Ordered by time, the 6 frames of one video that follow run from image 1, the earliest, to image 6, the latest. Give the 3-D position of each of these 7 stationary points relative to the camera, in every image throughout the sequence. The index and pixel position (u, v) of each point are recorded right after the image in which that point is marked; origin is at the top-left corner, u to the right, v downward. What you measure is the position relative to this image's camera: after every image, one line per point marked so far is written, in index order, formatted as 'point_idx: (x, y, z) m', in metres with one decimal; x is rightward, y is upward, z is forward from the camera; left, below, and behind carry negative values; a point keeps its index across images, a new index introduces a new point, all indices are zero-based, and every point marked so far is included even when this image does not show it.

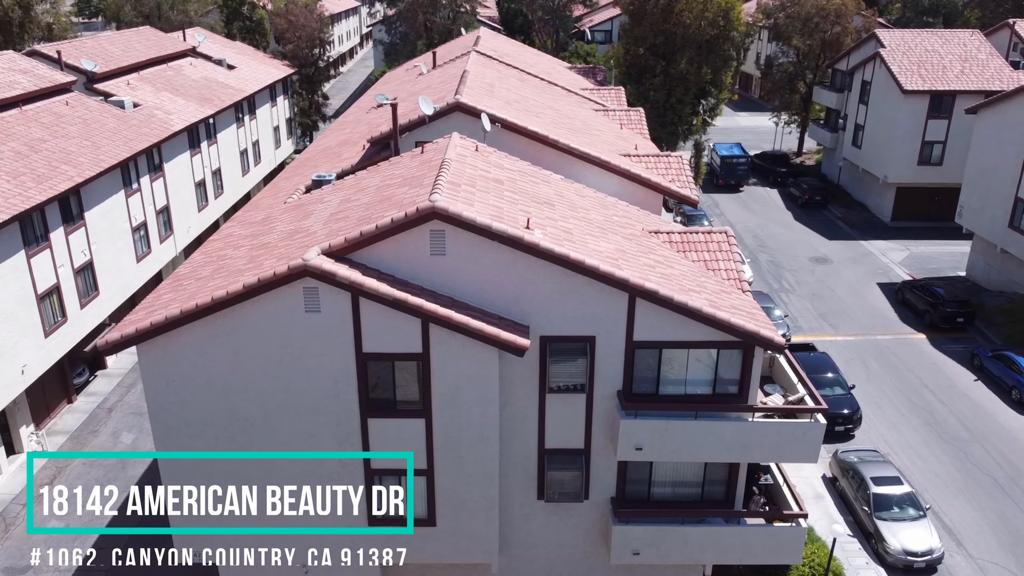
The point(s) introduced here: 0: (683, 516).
0: (+3.8, -5.1, +17.5) m
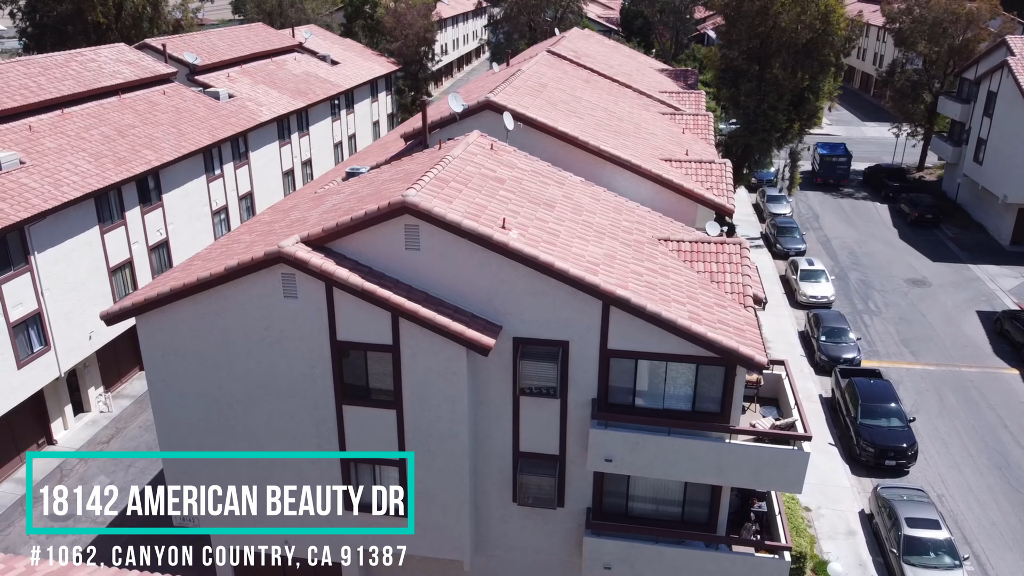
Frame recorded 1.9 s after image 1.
0: (+3.1, -5.3, +16.8) m
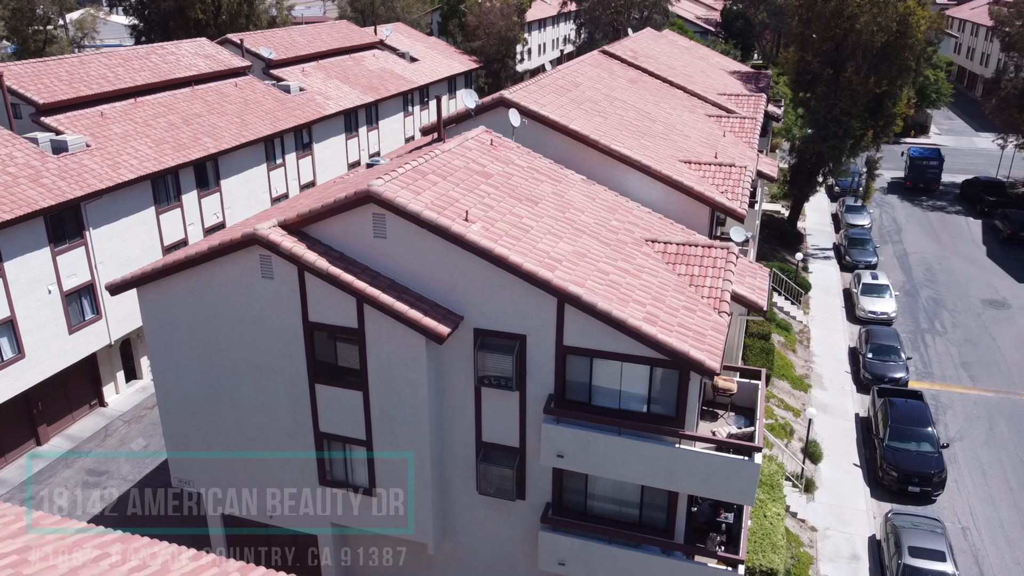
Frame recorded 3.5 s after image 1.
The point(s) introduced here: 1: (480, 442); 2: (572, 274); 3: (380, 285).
0: (+2.1, -5.3, +16.7) m
1: (-0.7, -3.4, +17.3) m
2: (+1.2, +0.3, +15.8) m
3: (-2.8, +0.1, +16.1) m
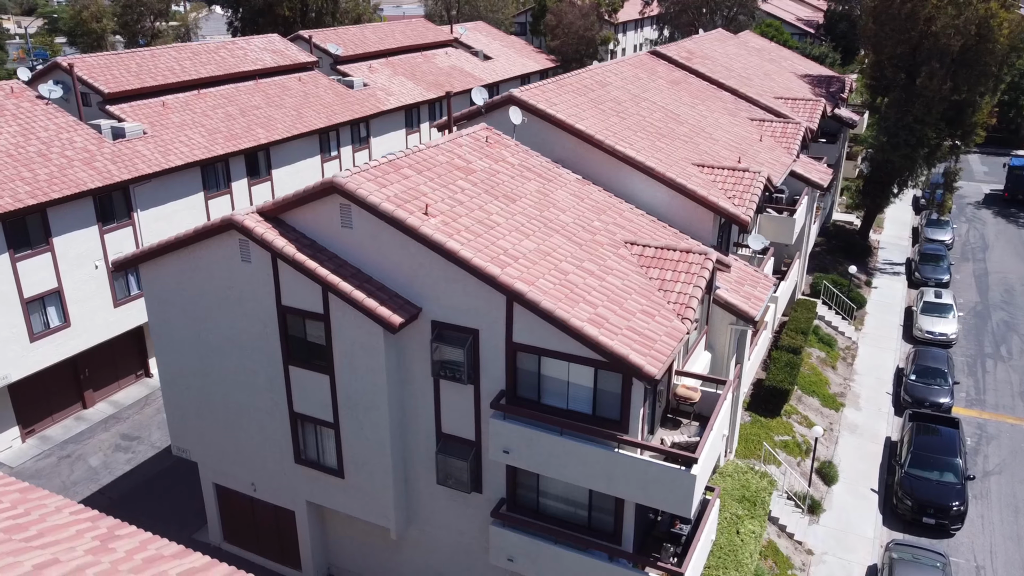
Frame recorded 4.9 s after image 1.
0: (+1.0, -5.3, +16.7) m
1: (-1.7, -3.3, +17.6) m
2: (+0.3, +0.3, +15.9) m
3: (-3.6, +0.3, +16.6) m
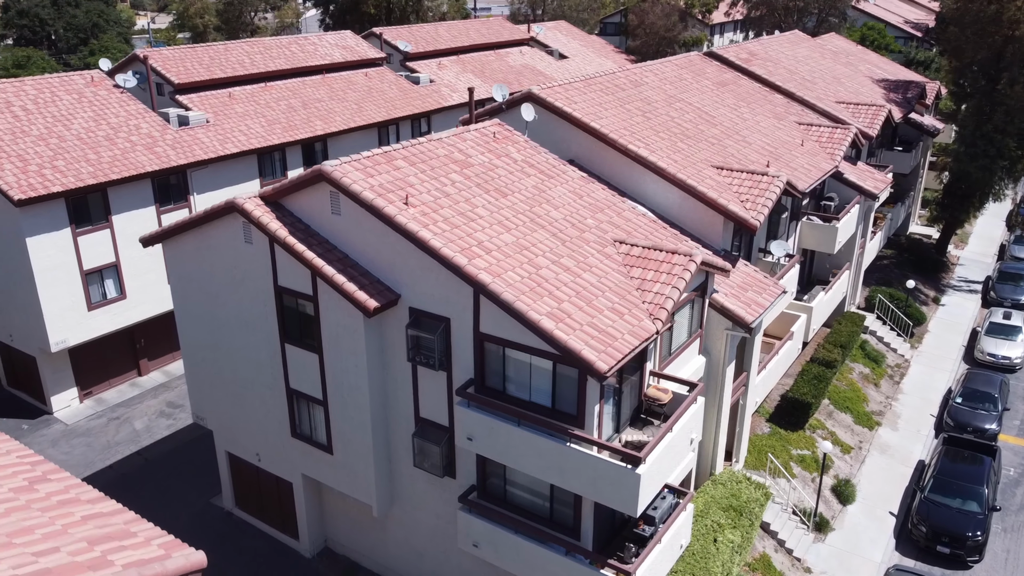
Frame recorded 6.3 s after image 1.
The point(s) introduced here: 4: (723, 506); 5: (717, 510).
0: (+0.2, -5.2, +16.9) m
1: (-2.2, -3.0, +18.2) m
2: (-0.4, +0.5, +16.2) m
3: (-4.1, +0.7, +17.5) m
4: (+5.4, -5.6, +19.8) m
5: (+5.2, -5.6, +19.6) m
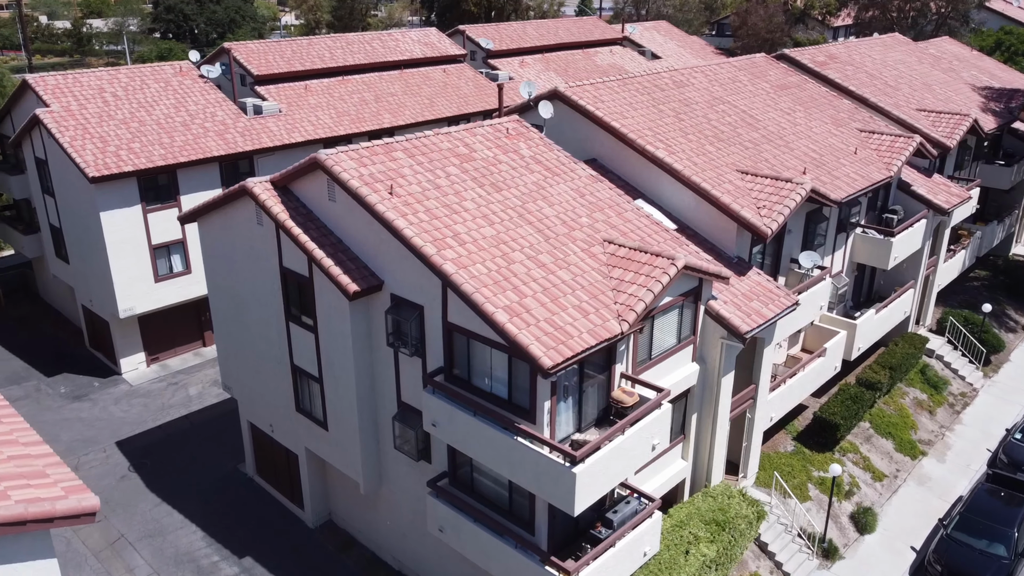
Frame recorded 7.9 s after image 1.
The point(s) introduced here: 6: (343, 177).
0: (-0.7, -5.0, +17.2) m
1: (-2.8, -2.7, +18.8) m
2: (-1.0, +0.7, +16.6) m
3: (-4.5, +1.1, +18.4) m
4: (+4.9, -5.8, +19.3) m
5: (+4.6, -5.8, +19.1) m
6: (-3.8, +2.5, +17.5) m
